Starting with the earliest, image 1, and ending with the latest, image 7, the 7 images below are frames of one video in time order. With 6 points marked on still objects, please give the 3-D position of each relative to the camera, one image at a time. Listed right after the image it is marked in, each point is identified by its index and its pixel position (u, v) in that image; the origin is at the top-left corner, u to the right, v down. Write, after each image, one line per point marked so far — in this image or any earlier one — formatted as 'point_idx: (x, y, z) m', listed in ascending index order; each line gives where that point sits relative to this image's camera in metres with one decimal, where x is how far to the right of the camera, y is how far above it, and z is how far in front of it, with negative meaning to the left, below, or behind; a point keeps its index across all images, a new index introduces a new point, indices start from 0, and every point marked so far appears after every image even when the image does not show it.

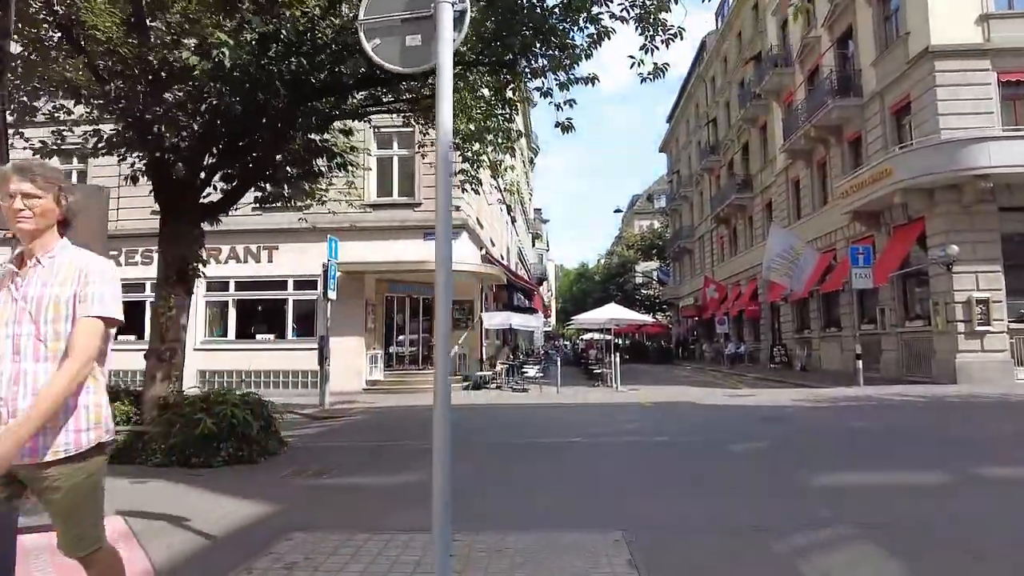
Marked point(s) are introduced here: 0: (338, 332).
0: (-4.7, -1.1, +18.2) m
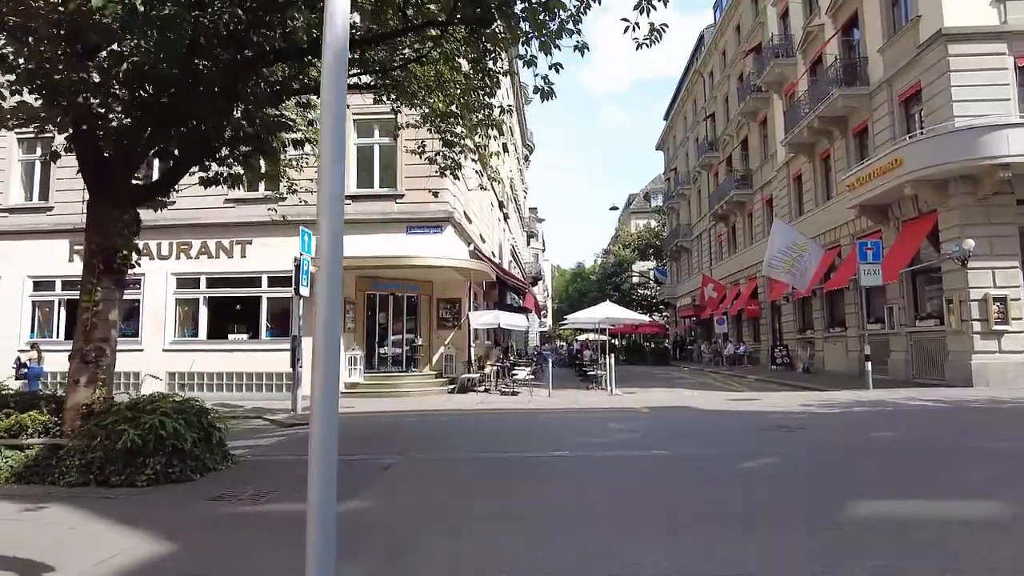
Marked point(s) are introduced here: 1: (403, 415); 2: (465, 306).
0: (-5.0, -1.1, +17.2) m
1: (-2.1, -2.5, +13.0) m
2: (-1.4, -0.5, +19.9) m
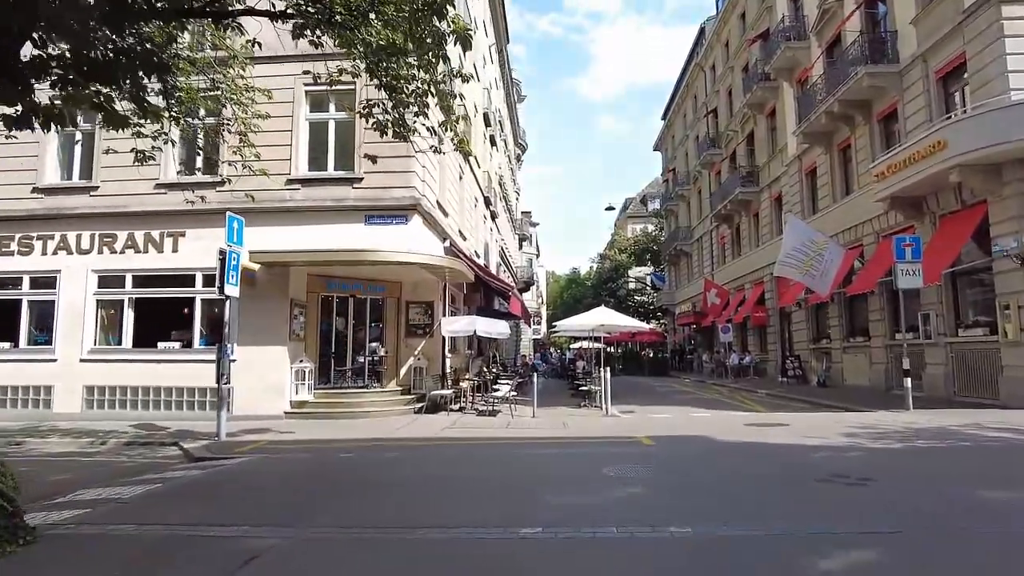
0: (-5.5, -1.1, +14.5) m
1: (-2.5, -2.4, +10.4) m
2: (-1.9, -0.6, +17.3) m
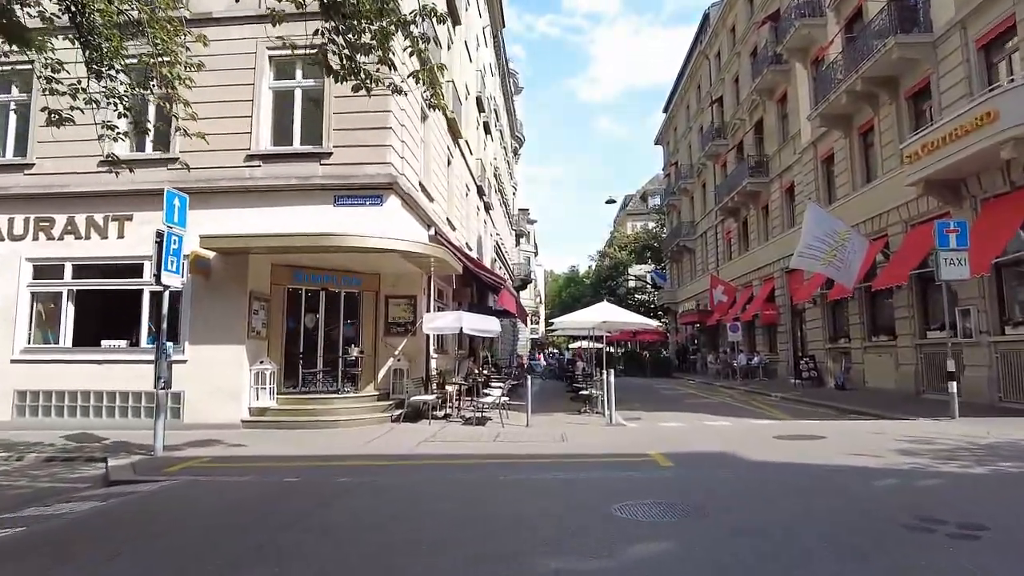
0: (-5.6, -0.9, +12.8) m
1: (-2.7, -2.3, +8.6) m
2: (-2.1, -0.4, +15.5) m
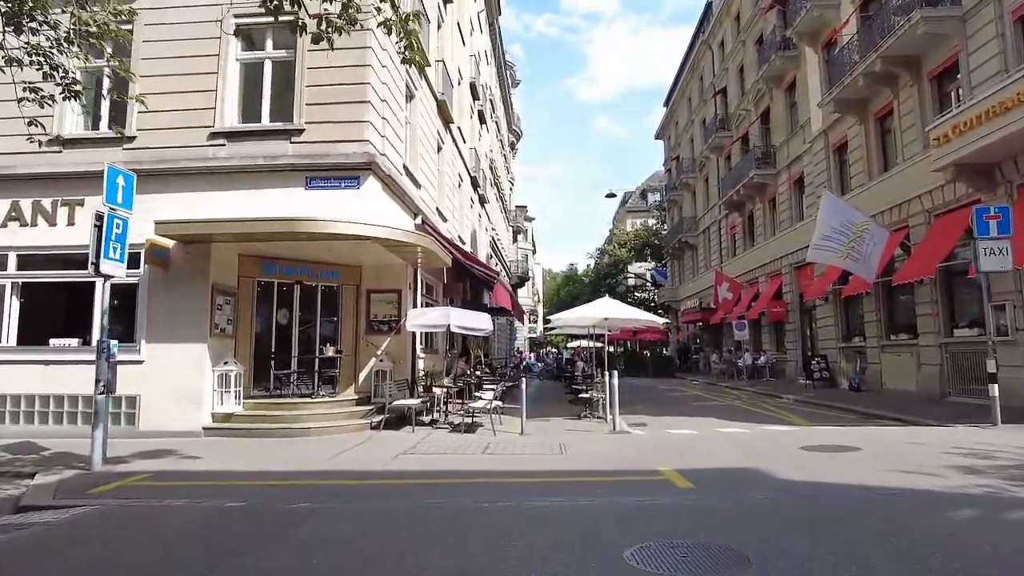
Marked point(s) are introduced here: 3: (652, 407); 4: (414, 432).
0: (-5.8, -0.8, +11.5) m
1: (-2.8, -2.1, +7.3) m
2: (-2.2, -0.3, +14.3) m
3: (+3.7, -3.1, +17.9) m
4: (-1.7, -2.5, +11.8) m
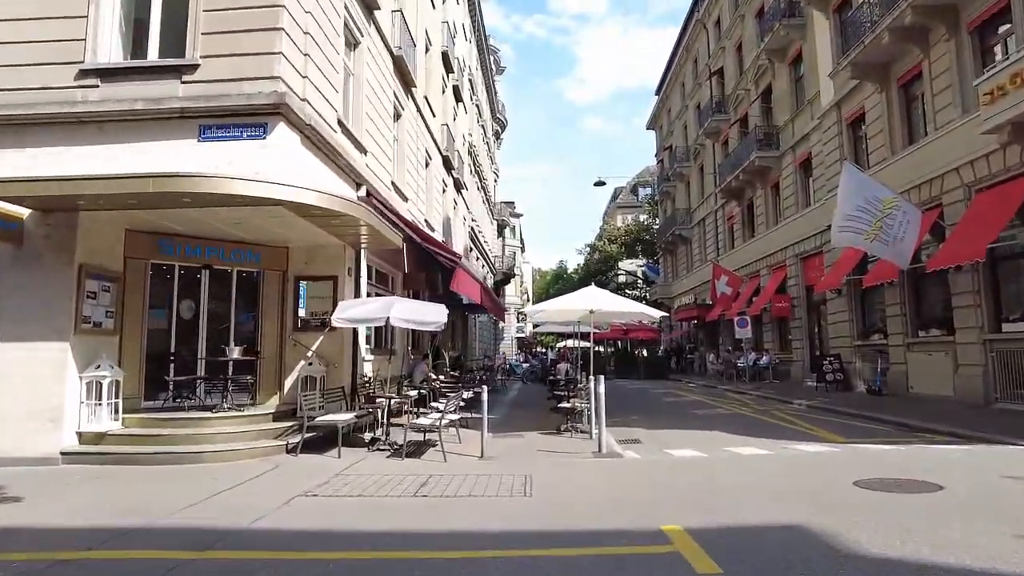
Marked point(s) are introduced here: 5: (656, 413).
0: (-6.4, -0.5, +8.8) m
1: (-3.4, -1.9, +4.7) m
2: (-2.8, 0.0, +11.6) m
3: (+3.0, -2.9, +15.3) m
4: (-2.3, -2.2, +9.1) m
5: (+3.4, -3.0, +16.3) m
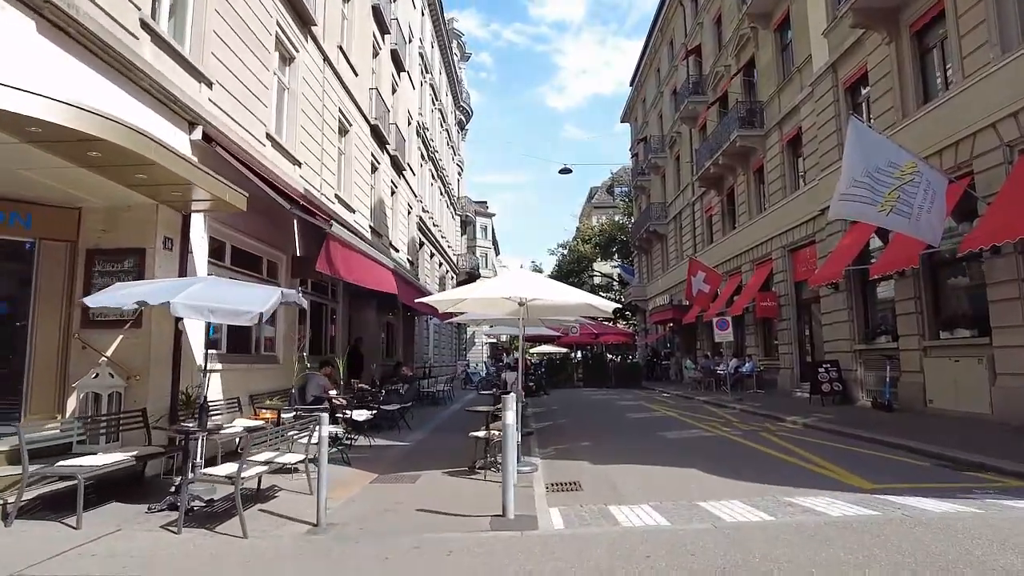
0: (-7.6, -0.3, +5.2) m
1: (-4.5, -1.6, +1.2) m
2: (-4.1, +0.2, +8.1) m
3: (+1.6, -2.7, +12.0) m
4: (-3.5, -2.0, +5.6) m
5: (+2.0, -2.8, +13.0) m
